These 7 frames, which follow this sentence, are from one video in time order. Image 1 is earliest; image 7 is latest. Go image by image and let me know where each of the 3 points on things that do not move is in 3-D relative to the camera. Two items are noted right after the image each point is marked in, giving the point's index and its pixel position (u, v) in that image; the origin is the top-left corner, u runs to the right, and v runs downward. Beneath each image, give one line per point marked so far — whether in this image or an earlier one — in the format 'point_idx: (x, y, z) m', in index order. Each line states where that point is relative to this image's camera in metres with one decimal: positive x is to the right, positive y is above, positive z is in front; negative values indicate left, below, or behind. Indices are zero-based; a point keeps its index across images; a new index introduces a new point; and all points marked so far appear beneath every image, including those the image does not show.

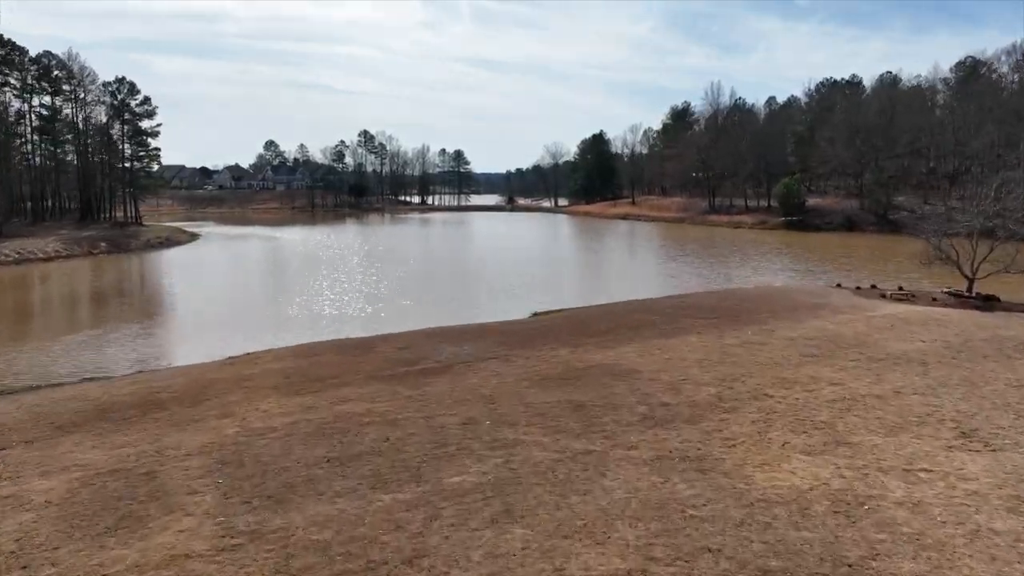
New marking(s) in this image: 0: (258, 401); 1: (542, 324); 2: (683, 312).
0: (-2.8, -1.2, +7.8) m
1: (+0.5, -0.7, +13.2) m
2: (+3.4, -0.5, +14.2) m
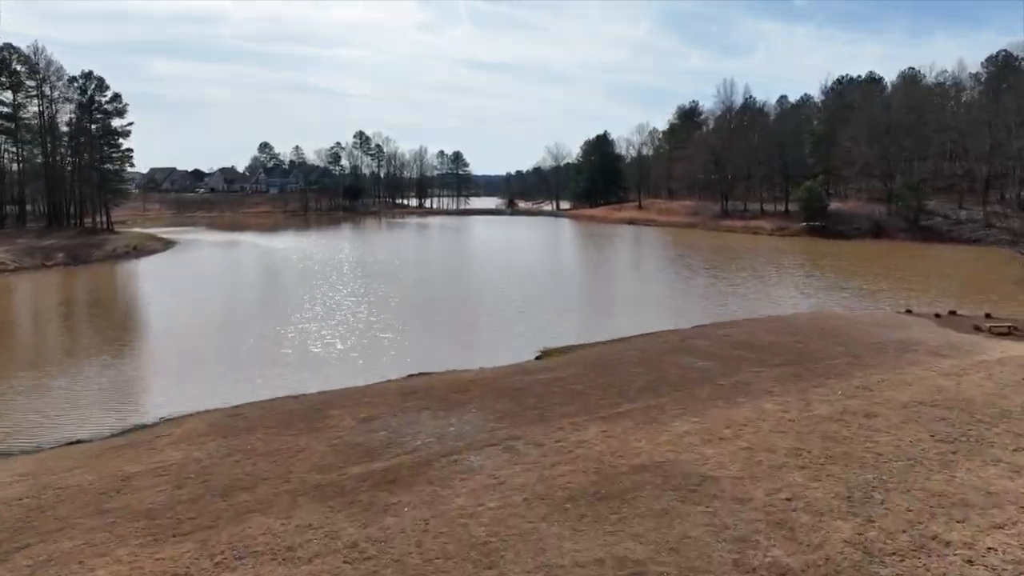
0: (-2.7, -1.8, +4.7) m
1: (+0.6, -1.2, +10.1) m
2: (+3.4, -1.0, +11.1) m
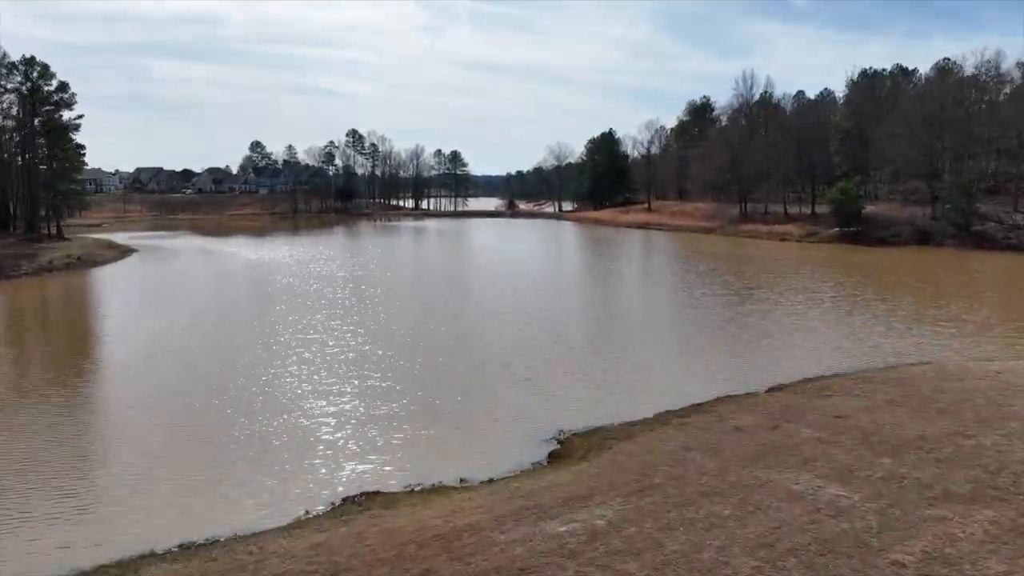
0: (-2.7, -2.4, +0.4) m
1: (+0.6, -1.8, +5.8) m
2: (+3.4, -1.7, +6.8) m
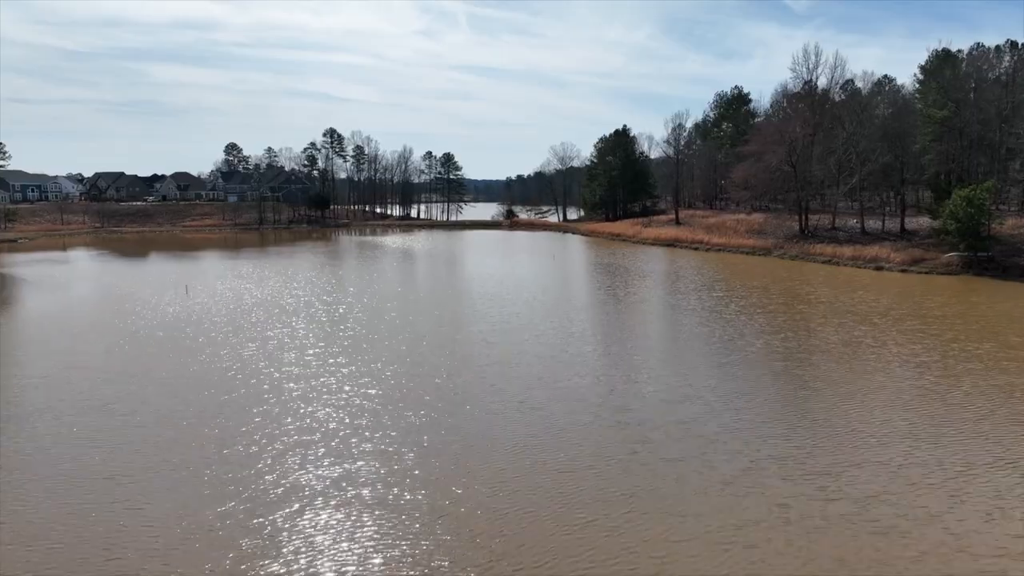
0: (-2.8, -4.1, -10.2) m
1: (+0.4, -3.6, -4.8) m
2: (+3.3, -3.4, -3.8) m
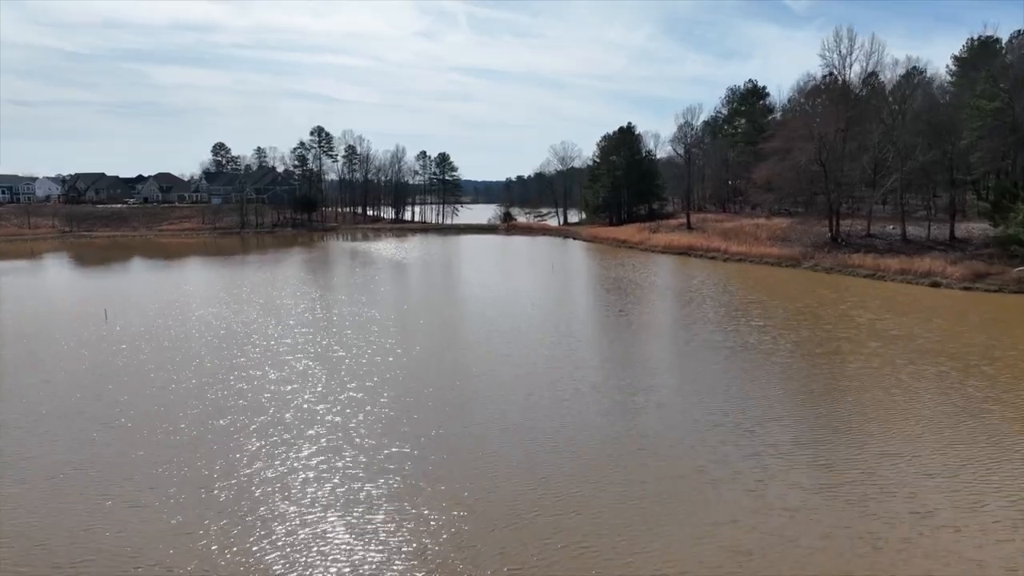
0: (-3.1, -4.8, -14.5) m
1: (+0.2, -4.2, -9.1) m
2: (+3.0, -4.0, -8.1) m
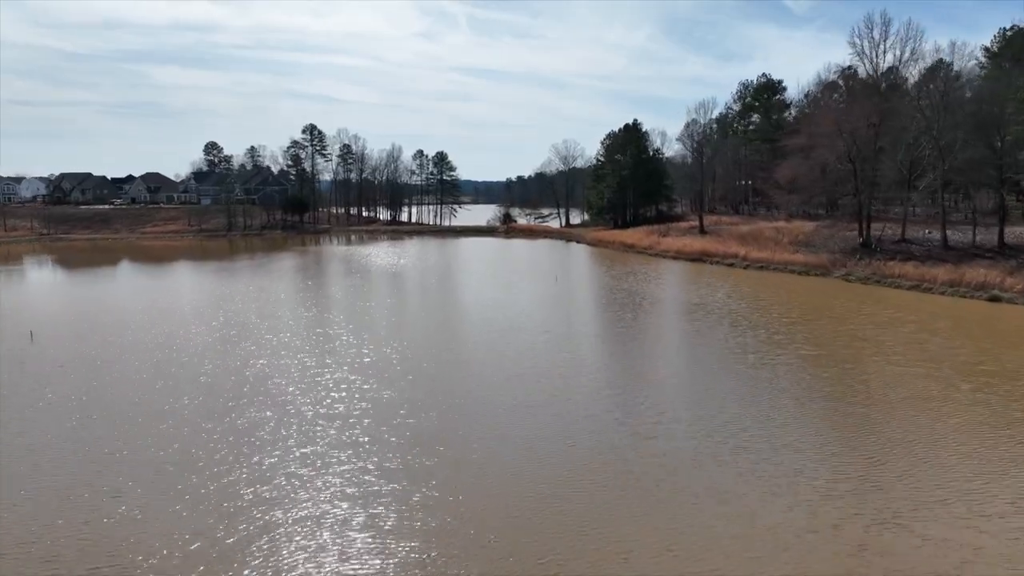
0: (-3.1, -5.2, -17.5) m
1: (+0.2, -4.6, -12.2) m
2: (+3.0, -4.4, -11.2) m
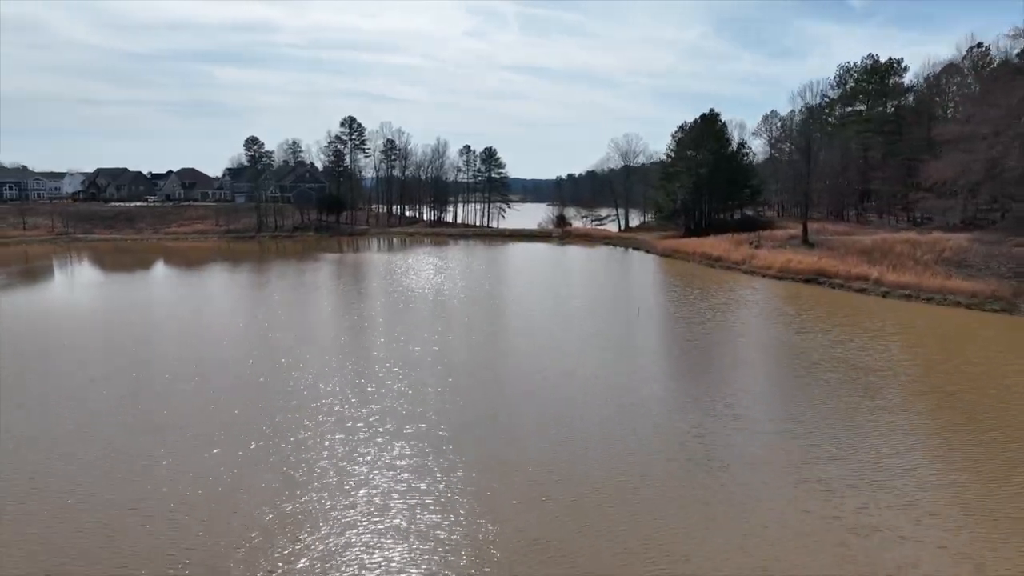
0: (-4.1, -6.3, -24.1) m
1: (-0.5, -5.8, -18.9) m
2: (+2.4, -5.6, -18.1) m
